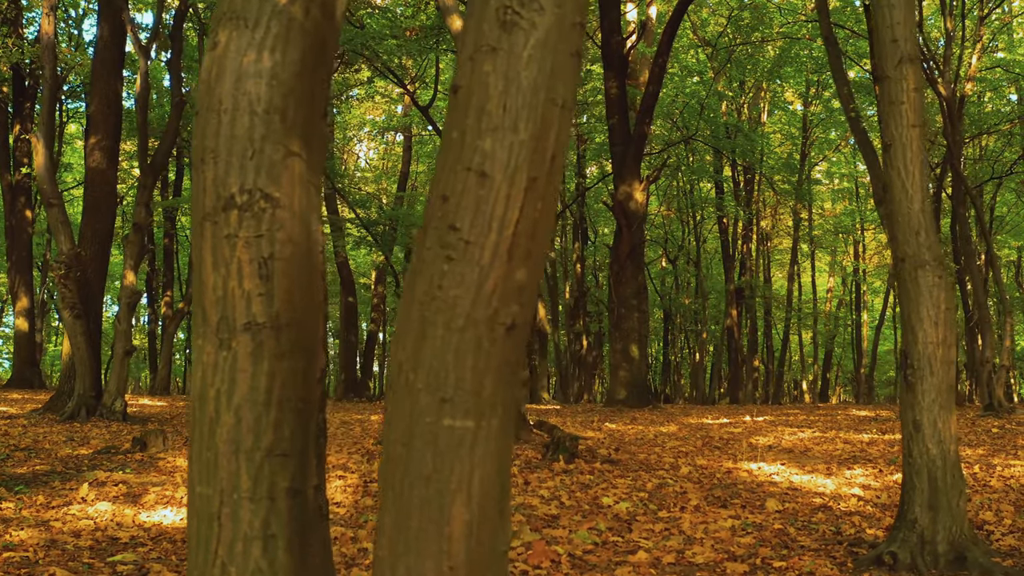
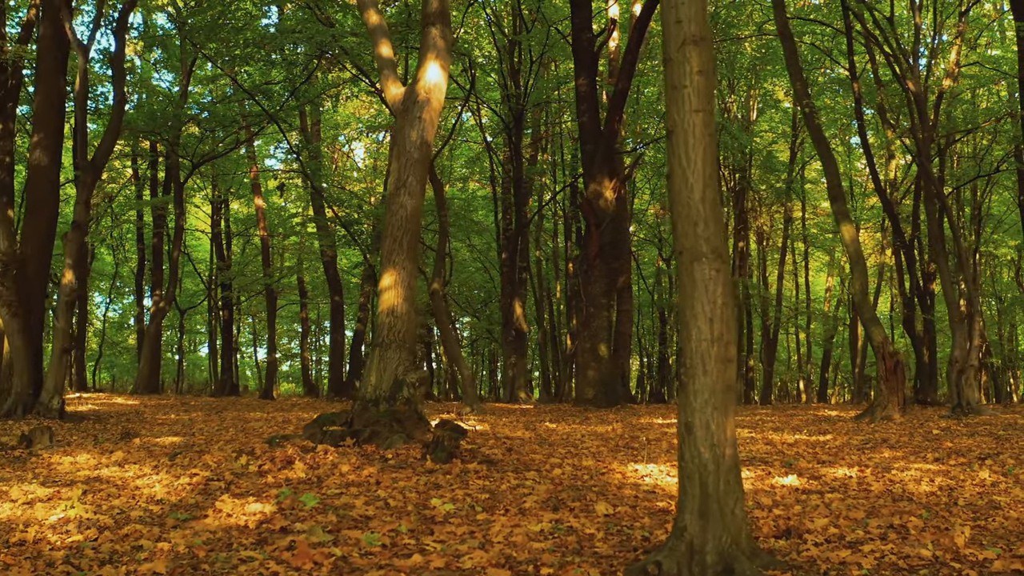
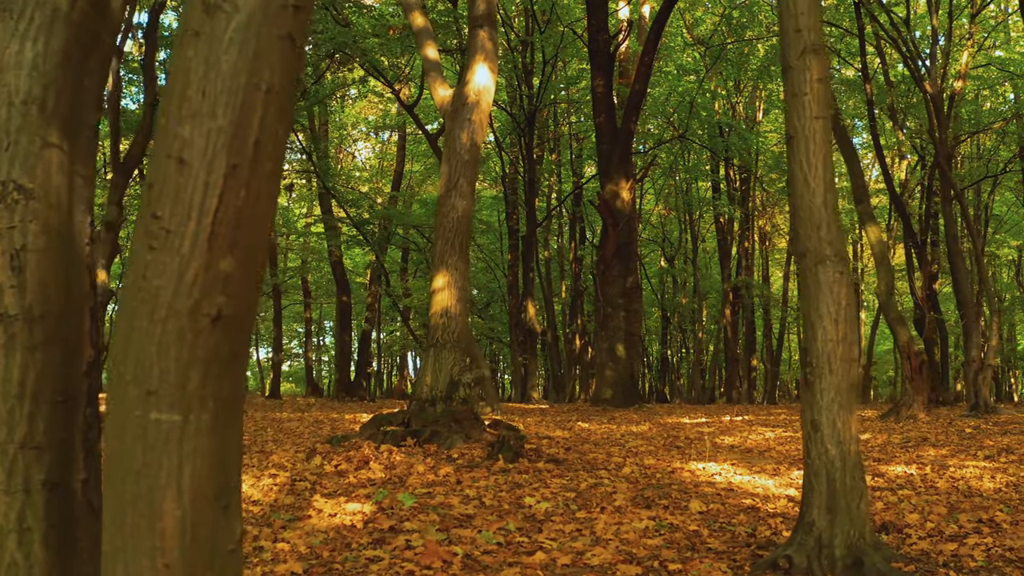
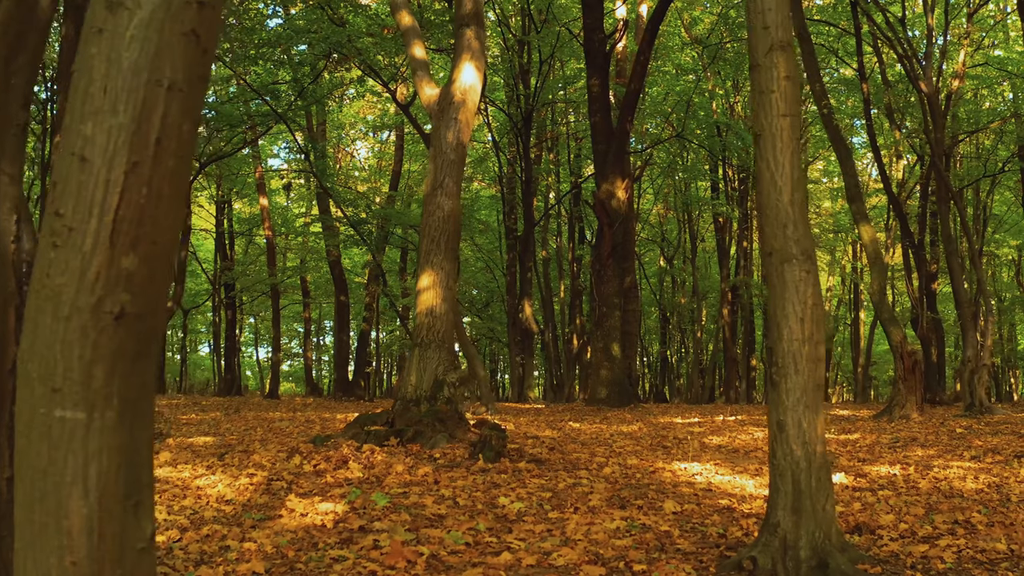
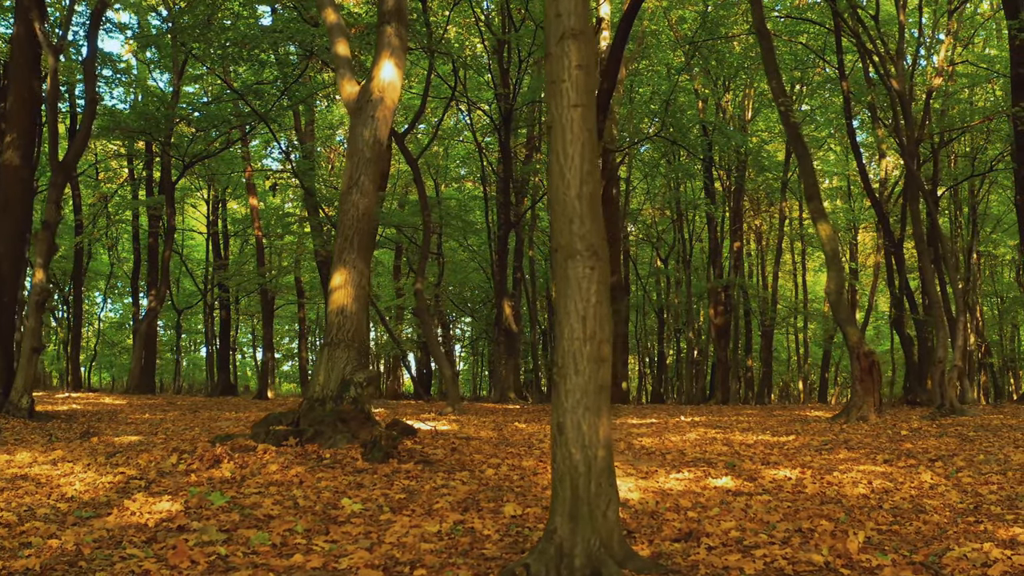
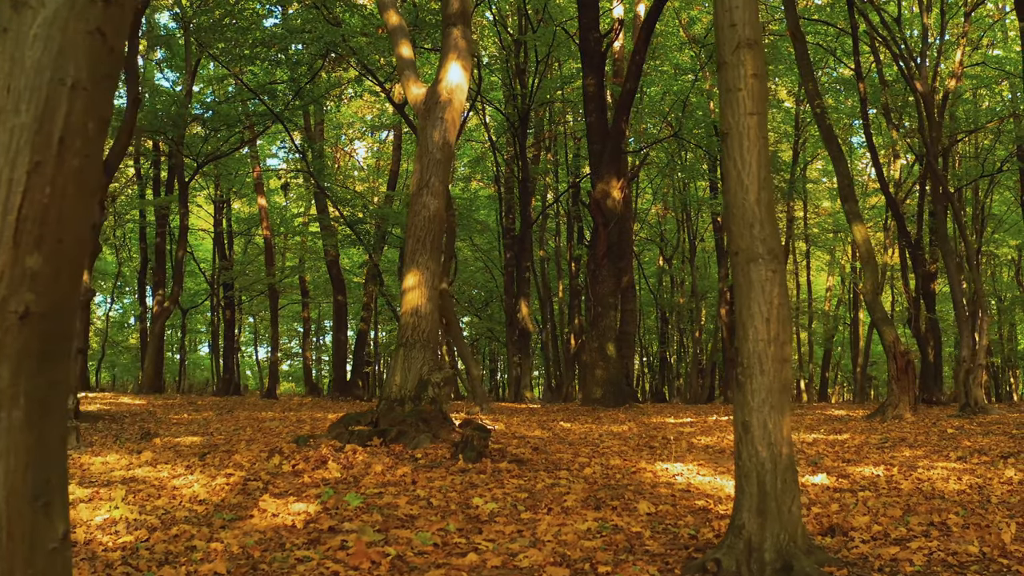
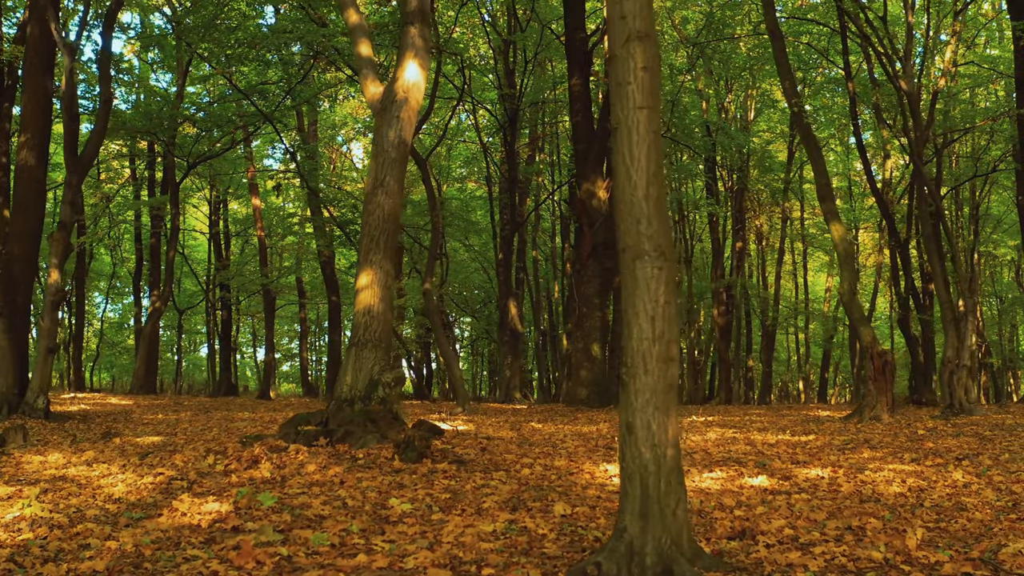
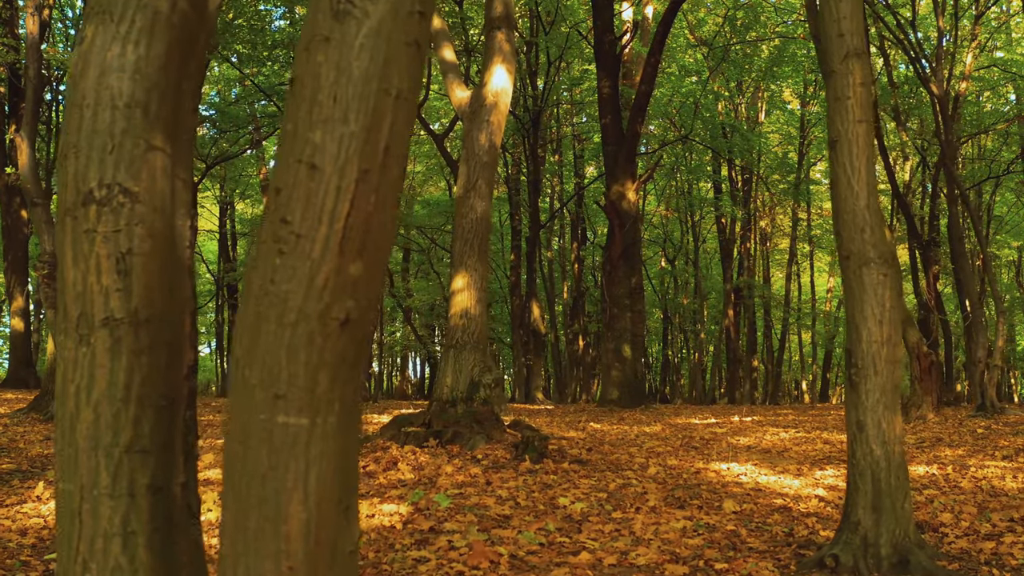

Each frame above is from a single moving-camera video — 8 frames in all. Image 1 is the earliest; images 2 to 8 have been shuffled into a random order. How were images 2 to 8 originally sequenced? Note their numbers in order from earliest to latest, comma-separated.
8, 3, 4, 6, 2, 7, 5
